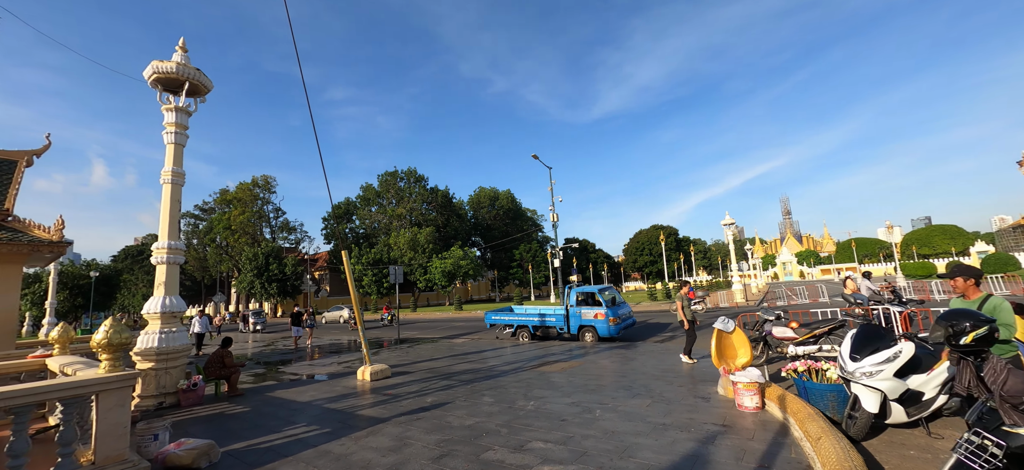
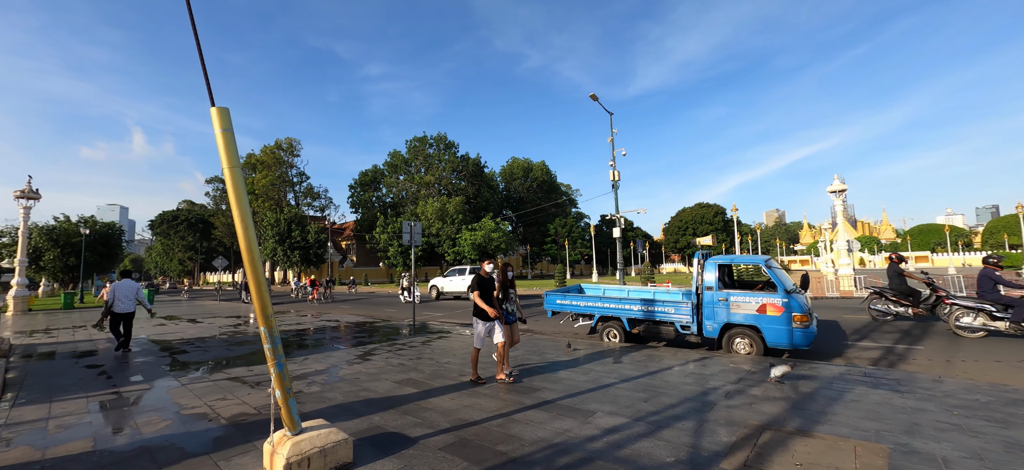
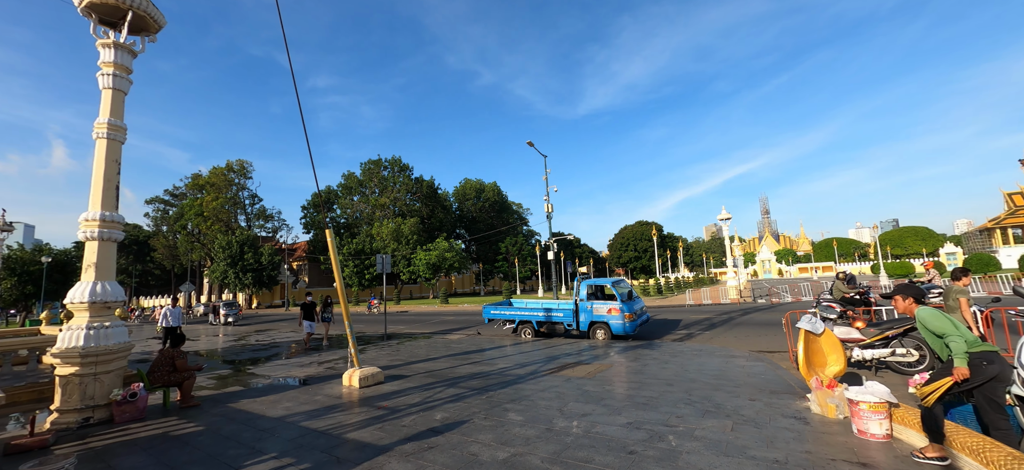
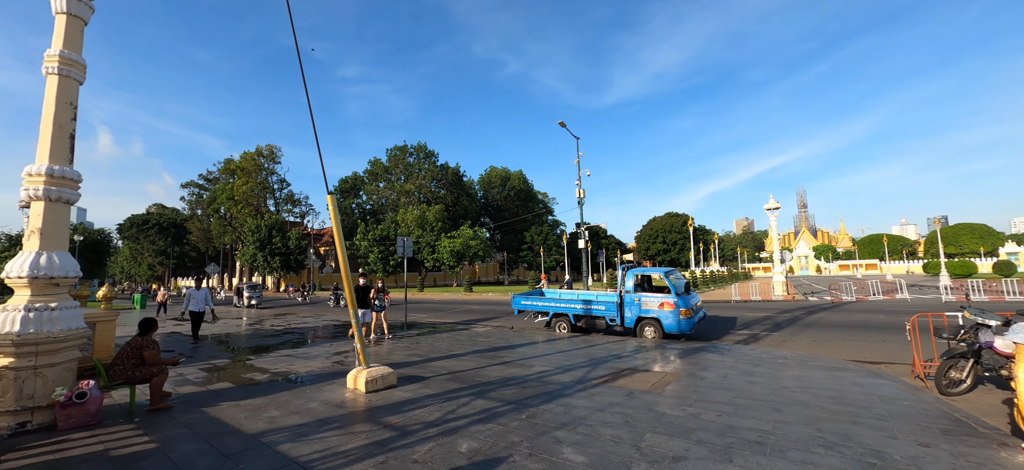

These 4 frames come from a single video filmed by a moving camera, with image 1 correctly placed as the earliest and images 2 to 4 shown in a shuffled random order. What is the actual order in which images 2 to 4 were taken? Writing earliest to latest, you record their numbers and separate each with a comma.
3, 4, 2
